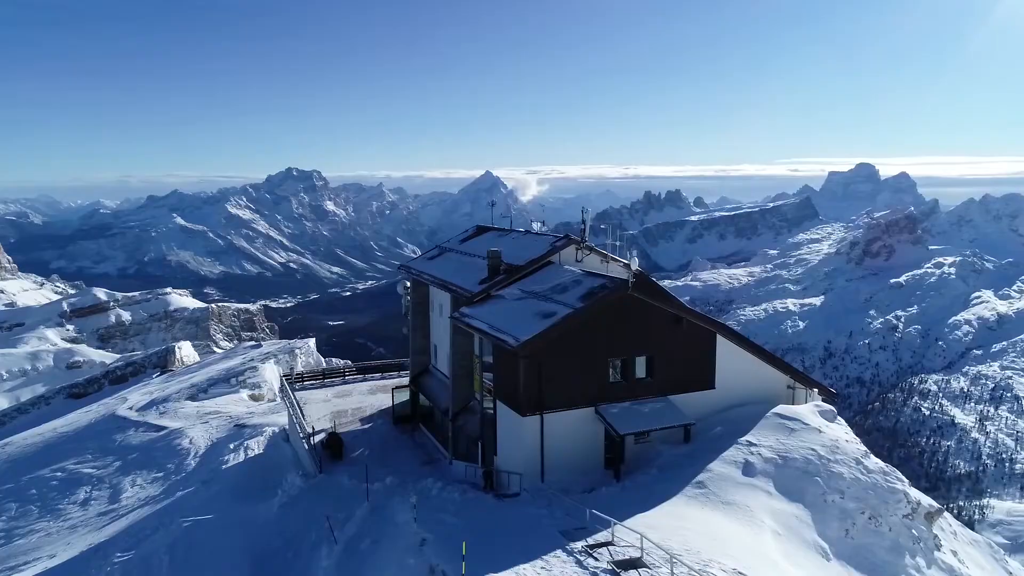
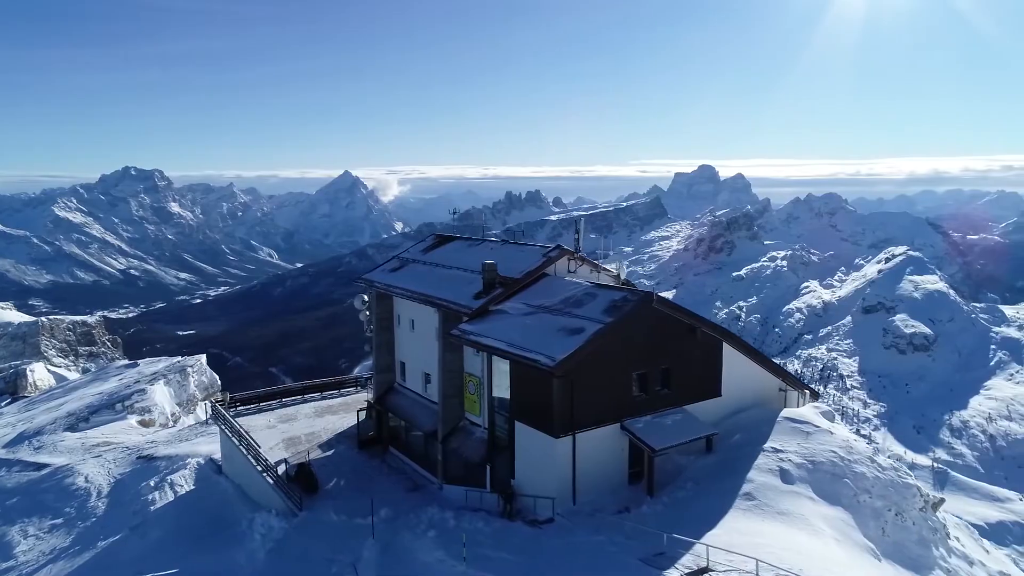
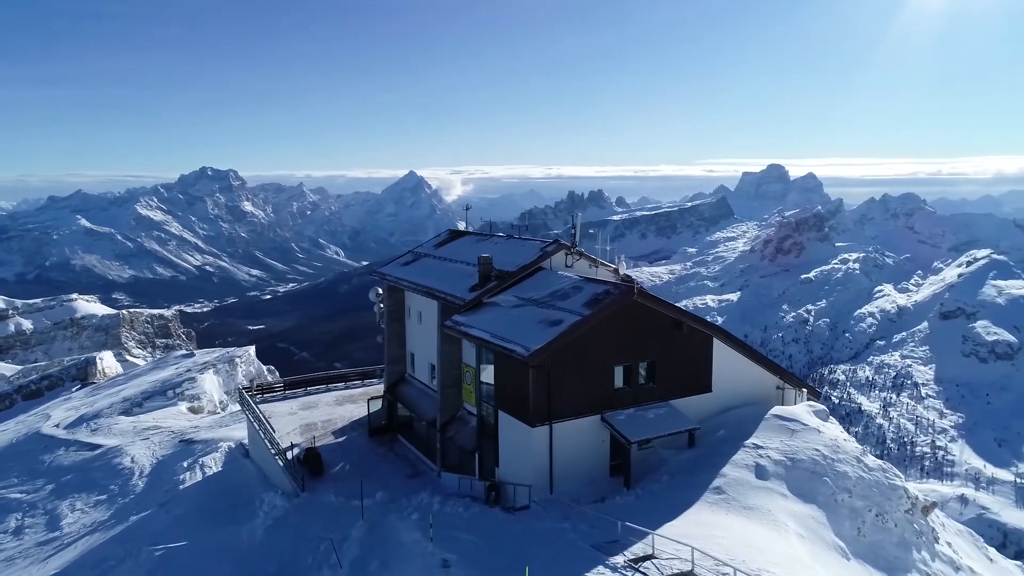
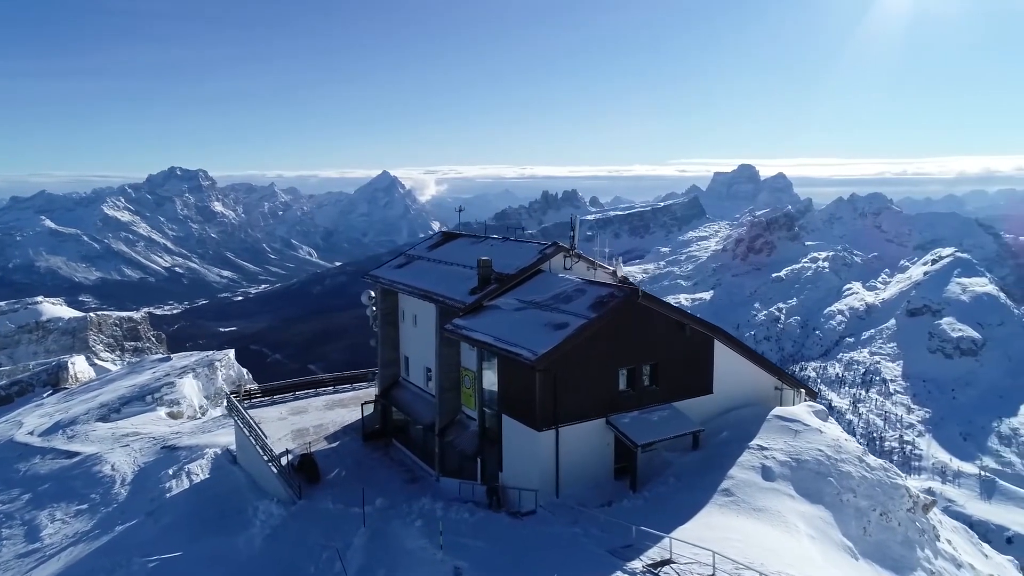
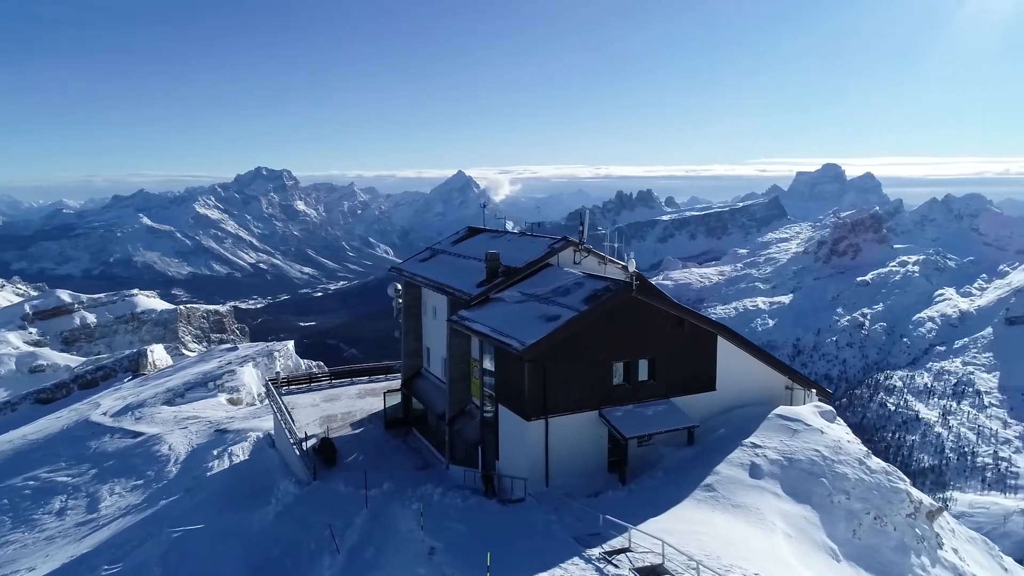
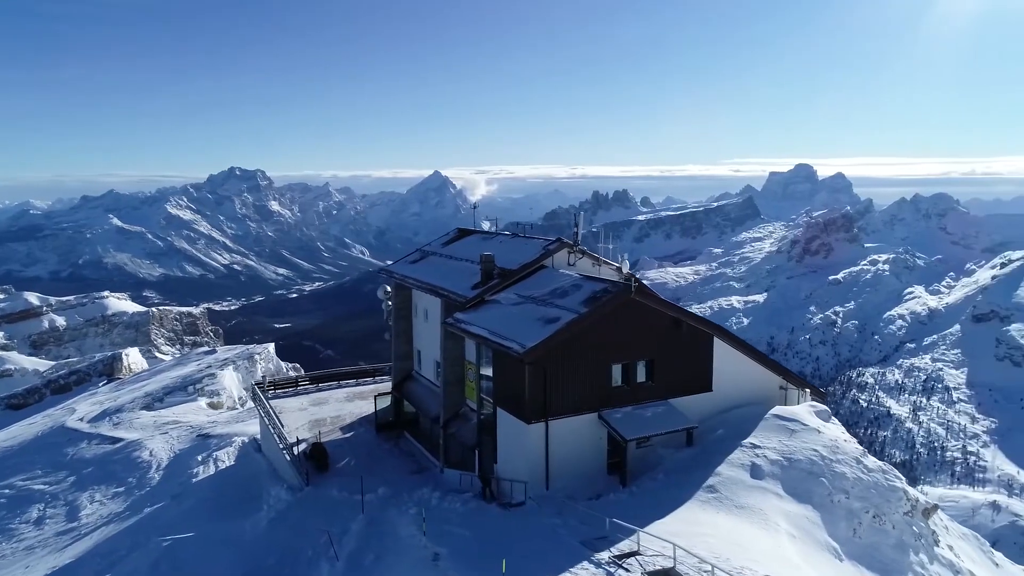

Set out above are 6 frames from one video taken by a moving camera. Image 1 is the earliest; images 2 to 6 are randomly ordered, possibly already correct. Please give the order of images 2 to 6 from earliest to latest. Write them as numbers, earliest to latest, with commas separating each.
5, 6, 3, 4, 2
